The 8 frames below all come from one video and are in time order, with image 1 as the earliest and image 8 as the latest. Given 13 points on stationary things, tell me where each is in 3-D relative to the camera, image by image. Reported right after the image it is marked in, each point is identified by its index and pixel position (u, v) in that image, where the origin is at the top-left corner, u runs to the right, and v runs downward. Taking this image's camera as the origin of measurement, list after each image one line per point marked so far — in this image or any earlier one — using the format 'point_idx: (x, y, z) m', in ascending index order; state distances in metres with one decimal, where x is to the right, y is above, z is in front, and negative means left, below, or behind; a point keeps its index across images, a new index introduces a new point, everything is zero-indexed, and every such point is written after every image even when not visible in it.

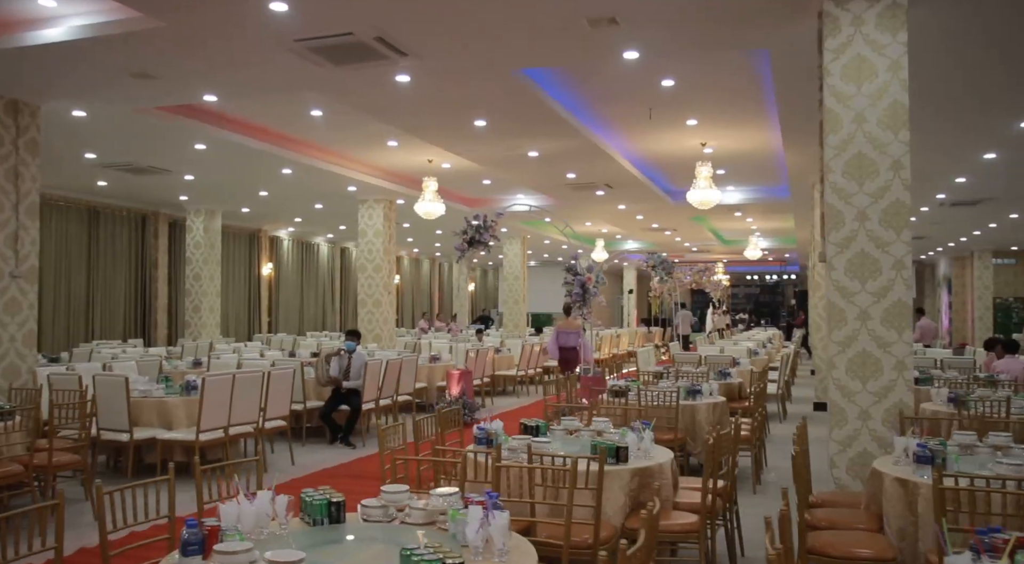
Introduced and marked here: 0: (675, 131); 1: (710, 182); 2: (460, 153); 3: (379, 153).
0: (+2.4, +2.3, +10.0) m
1: (+3.0, +1.6, +10.8) m
2: (-0.8, +2.0, +10.6) m
3: (-2.3, +2.2, +11.8) m
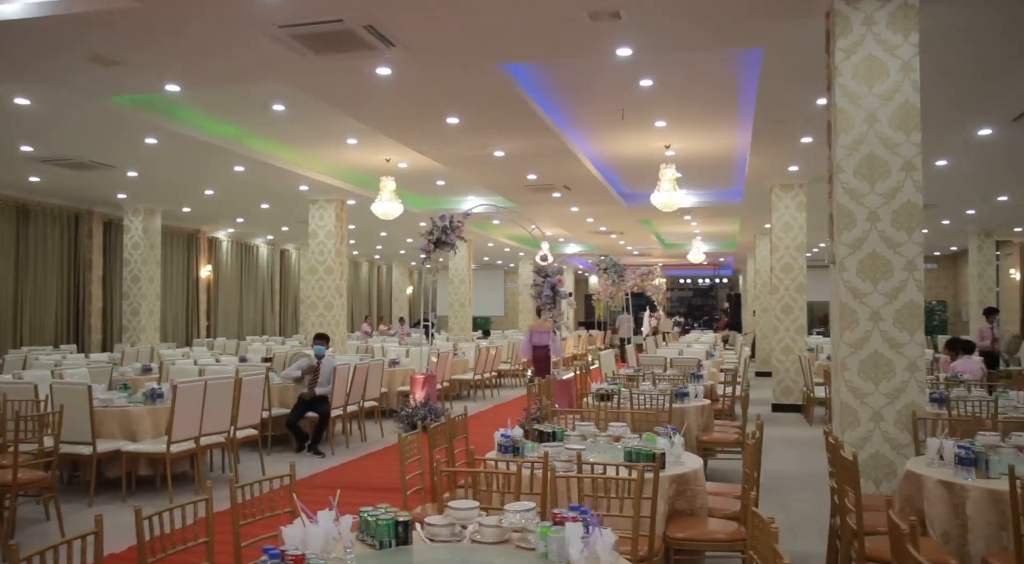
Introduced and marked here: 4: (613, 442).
0: (+1.9, +2.2, +10.1) m
1: (+2.5, +1.6, +10.9) m
2: (-1.3, +2.0, +10.3) m
3: (-2.9, +2.2, +11.4) m
4: (+0.6, -0.9, +3.9) m
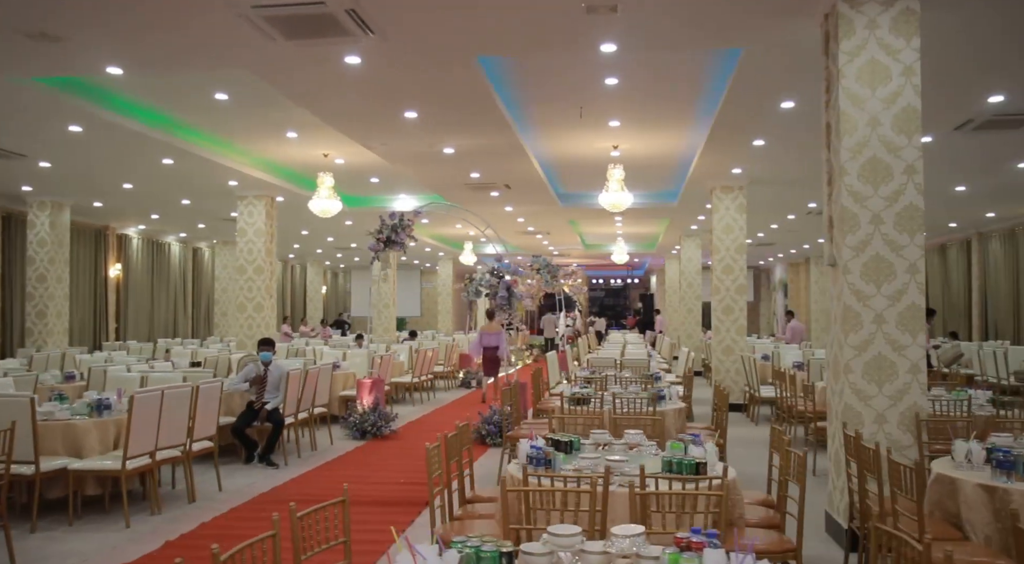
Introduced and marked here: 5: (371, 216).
0: (+1.2, +2.2, +10.0) m
1: (+1.7, +1.6, +10.9) m
2: (-2.0, +2.0, +9.9) m
3: (-3.7, +2.2, +10.7) m
4: (+0.7, -0.9, +3.8) m
5: (-4.0, +1.5, +18.2) m
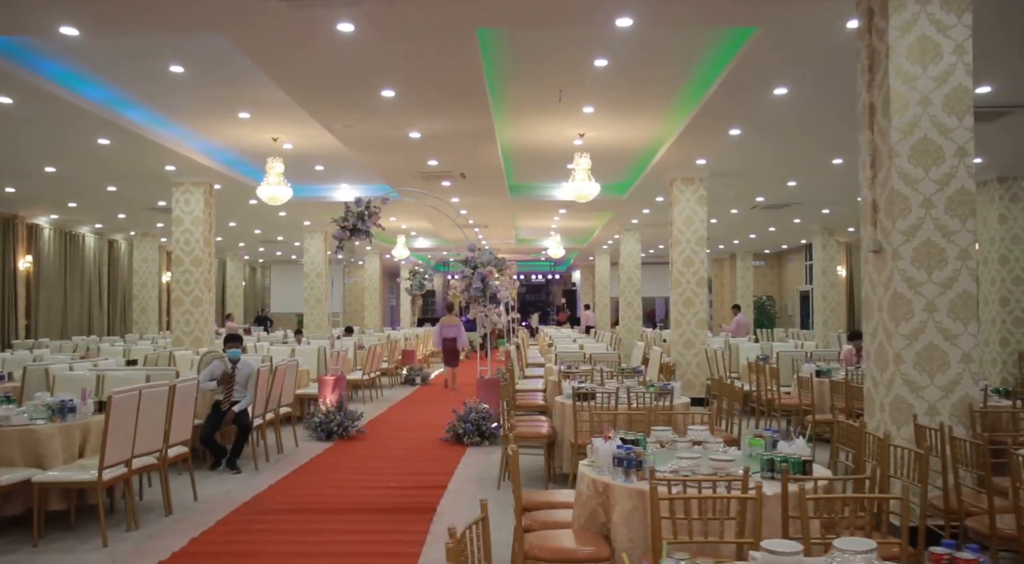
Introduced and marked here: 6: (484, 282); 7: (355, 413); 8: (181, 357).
0: (+0.8, +2.3, +9.8) m
1: (+1.2, +1.7, +10.7) m
2: (-2.4, +2.1, +9.3) m
3: (-4.2, +2.3, +9.9) m
4: (+1.0, -0.8, +3.5) m
5: (-5.3, +1.7, +17.3) m
6: (-0.3, 0.0, +9.1) m
7: (-2.1, -1.7, +9.1) m
8: (-4.9, -1.1, +10.1) m
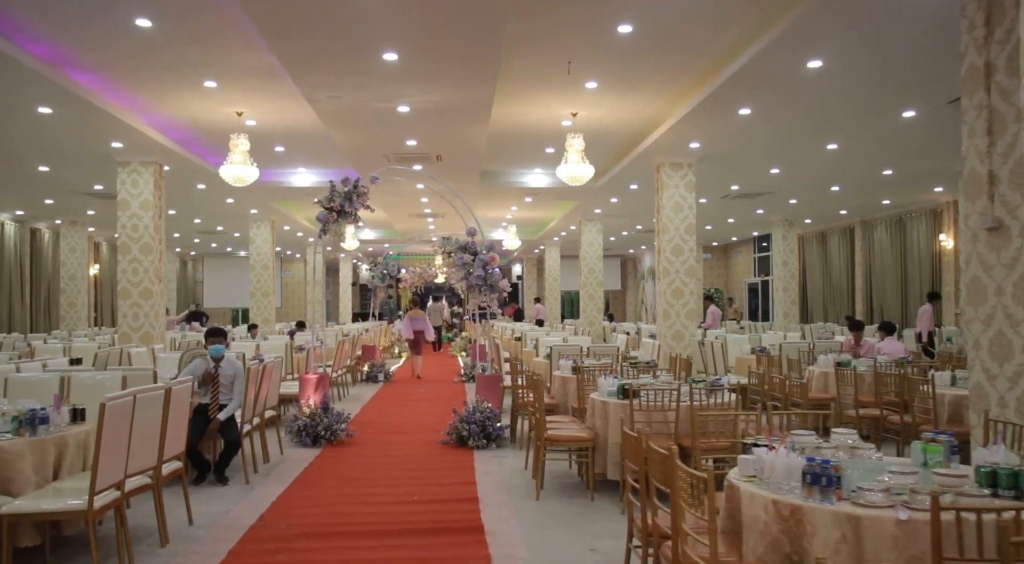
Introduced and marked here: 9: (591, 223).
0: (+0.8, +2.5, +9.2) m
1: (+1.0, +1.9, +10.1) m
2: (-2.4, +2.2, +8.4) m
3: (-4.2, +2.4, +8.8) m
4: (+1.5, -0.7, +3.0) m
5: (-6.0, +1.9, +16.1) m
6: (-0.3, +0.2, +8.4) m
7: (-2.0, -1.6, +8.3) m
8: (-4.9, -1.0, +9.0) m
9: (+2.2, +1.6, +19.0) m
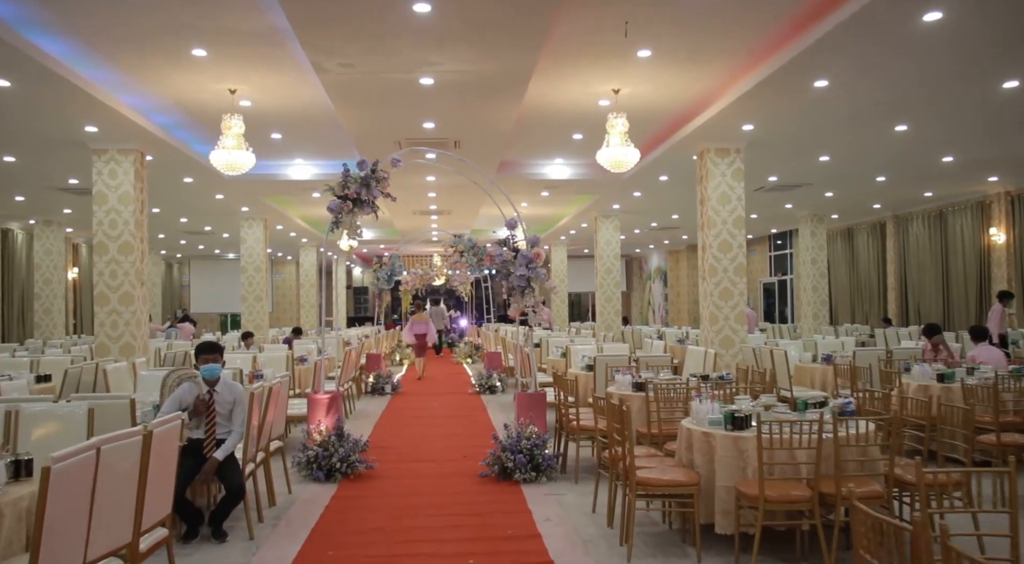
0: (+1.2, +2.5, +7.9) m
1: (+1.5, +1.9, +8.9) m
2: (-1.9, +2.2, +7.1) m
3: (-3.8, +2.4, +7.6) m
4: (+2.0, -0.7, +1.8) m
5: (-5.6, +1.8, +14.7) m
6: (+0.1, +0.1, +7.2) m
7: (-1.5, -1.6, +7.0) m
8: (-4.4, -1.0, +7.7) m
9: (+2.5, +1.6, +17.8) m
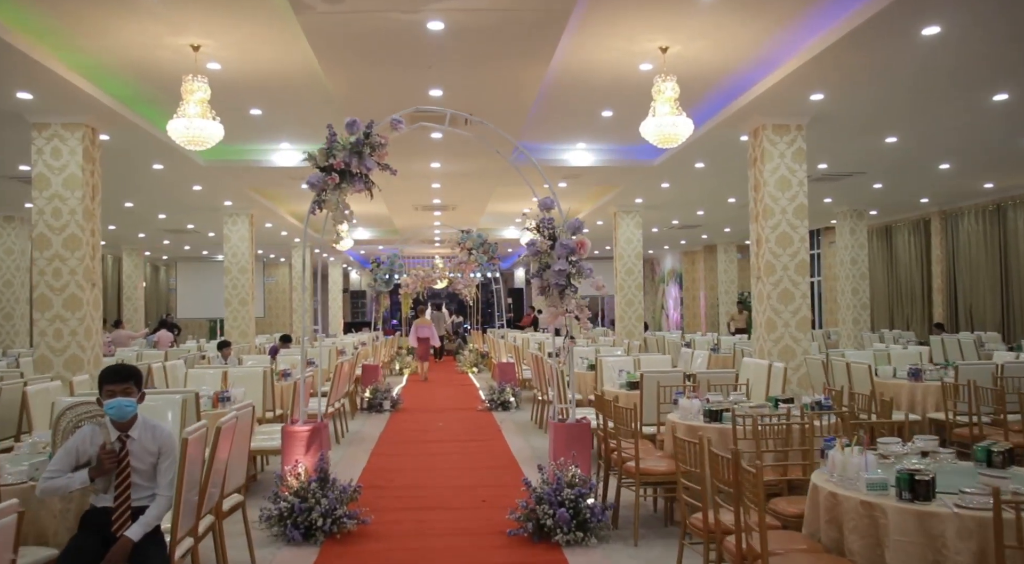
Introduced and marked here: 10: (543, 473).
0: (+1.5, +2.5, +6.4) m
1: (+1.7, +1.9, +7.3) m
2: (-1.7, +2.2, +5.5) m
3: (-3.5, +2.4, +6.0) m
4: (+2.3, -0.7, +0.2) m
5: (-5.4, +1.8, +13.2) m
6: (+0.4, +0.2, +5.6) m
7: (-1.3, -1.6, +5.4) m
8: (-4.2, -1.0, +6.1) m
9: (+2.8, +1.6, +16.2) m
10: (+0.2, -1.5, +5.2) m
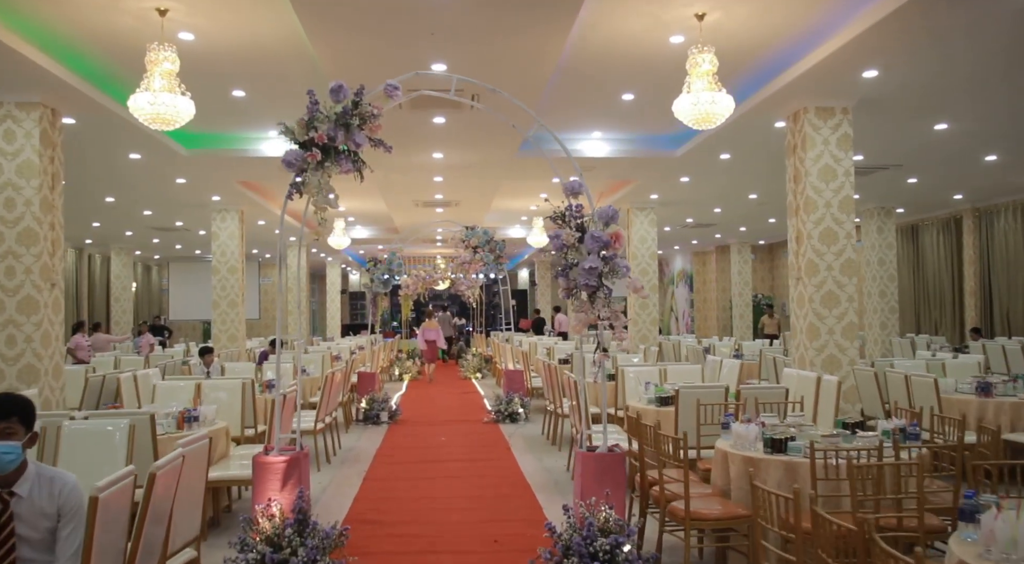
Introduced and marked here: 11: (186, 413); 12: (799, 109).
0: (+1.6, +2.5, +5.5) m
1: (+1.8, +1.9, +6.4) m
2: (-1.5, +2.2, +4.6) m
3: (-3.4, +2.4, +5.1) m
4: (+2.4, -0.7, -0.7) m
5: (-5.2, +1.8, +12.3) m
6: (+0.5, +0.2, +4.7) m
7: (-1.1, -1.6, +4.5) m
8: (-4.1, -1.0, +5.1) m
9: (+2.9, +1.6, +15.3) m
10: (+0.4, -1.5, +4.3) m
11: (-2.6, -1.1, +5.6) m
12: (+3.3, +2.0, +8.0) m
